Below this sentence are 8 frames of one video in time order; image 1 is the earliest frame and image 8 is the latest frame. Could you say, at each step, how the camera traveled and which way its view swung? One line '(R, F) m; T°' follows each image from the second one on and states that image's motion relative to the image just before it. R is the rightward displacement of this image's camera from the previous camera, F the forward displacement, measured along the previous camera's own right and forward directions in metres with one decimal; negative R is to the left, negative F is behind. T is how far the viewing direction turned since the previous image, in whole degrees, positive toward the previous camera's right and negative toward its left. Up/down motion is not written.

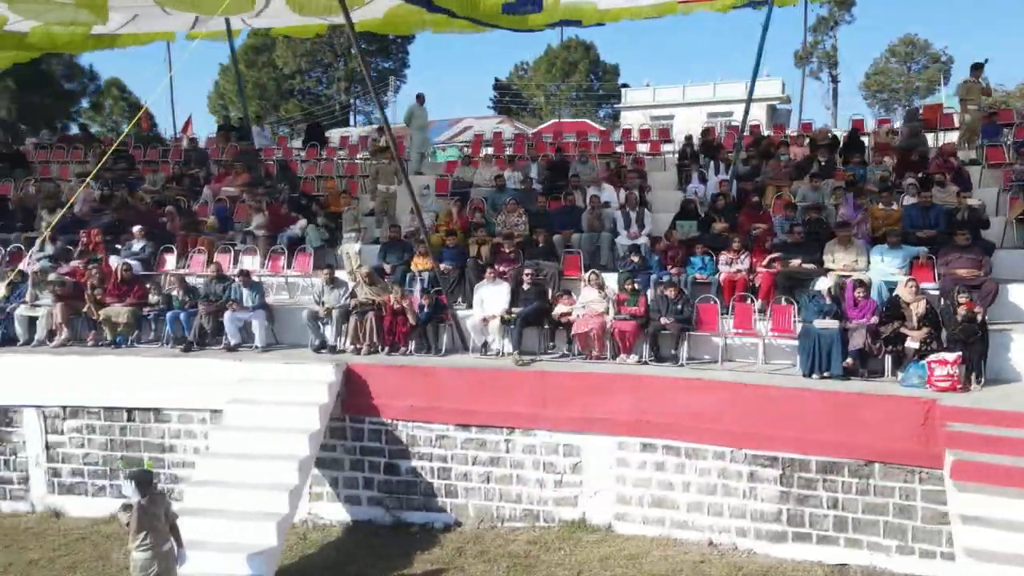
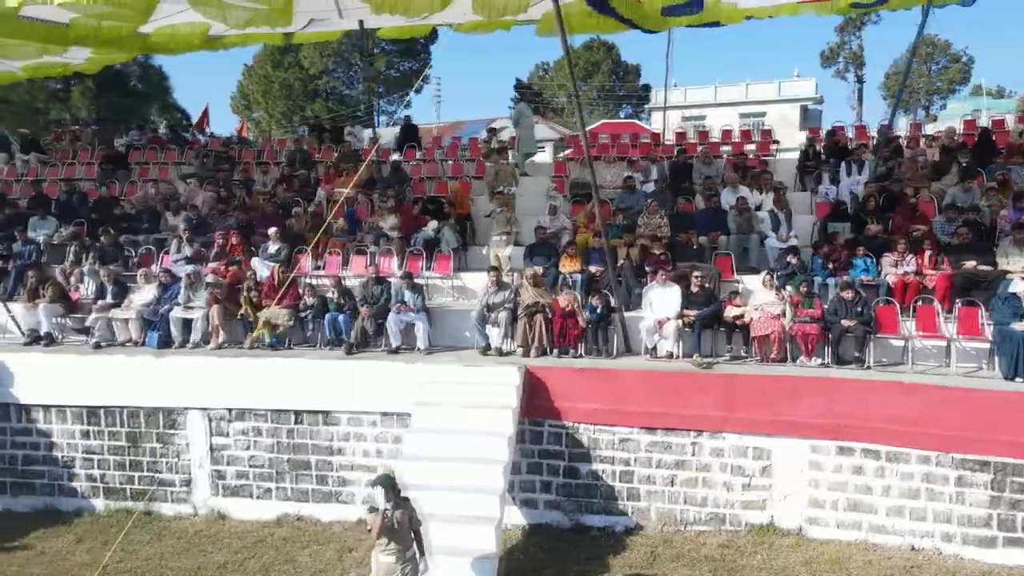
(-2.0, 0.0) m; 0°
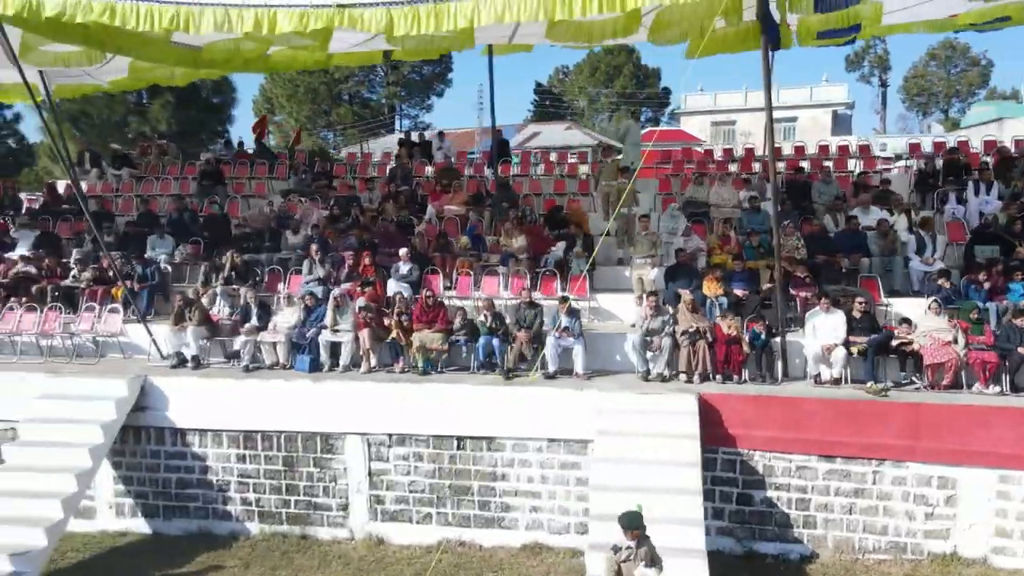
(-1.9, 0.0) m; 0°
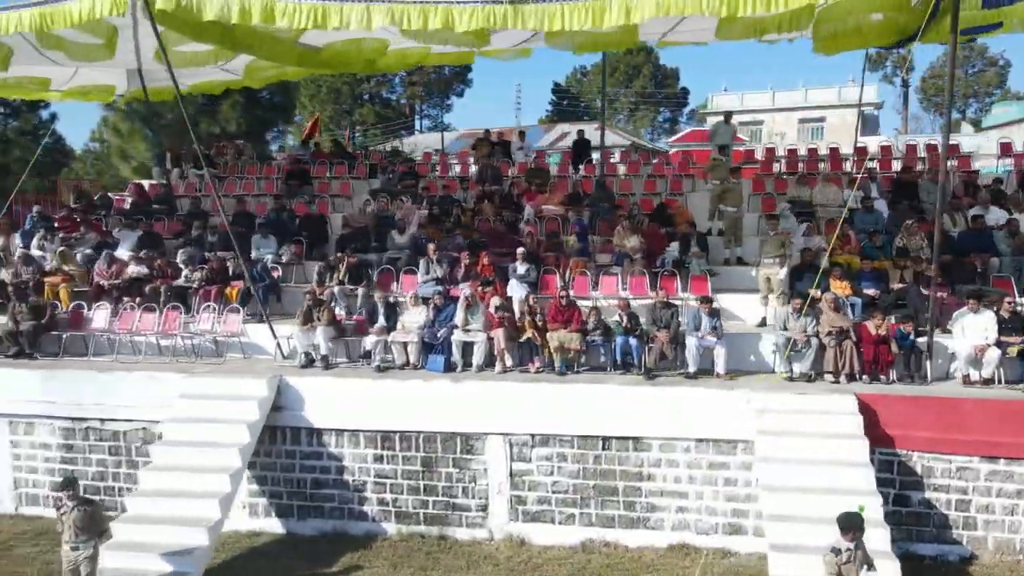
(-1.7, 0.0) m; 0°
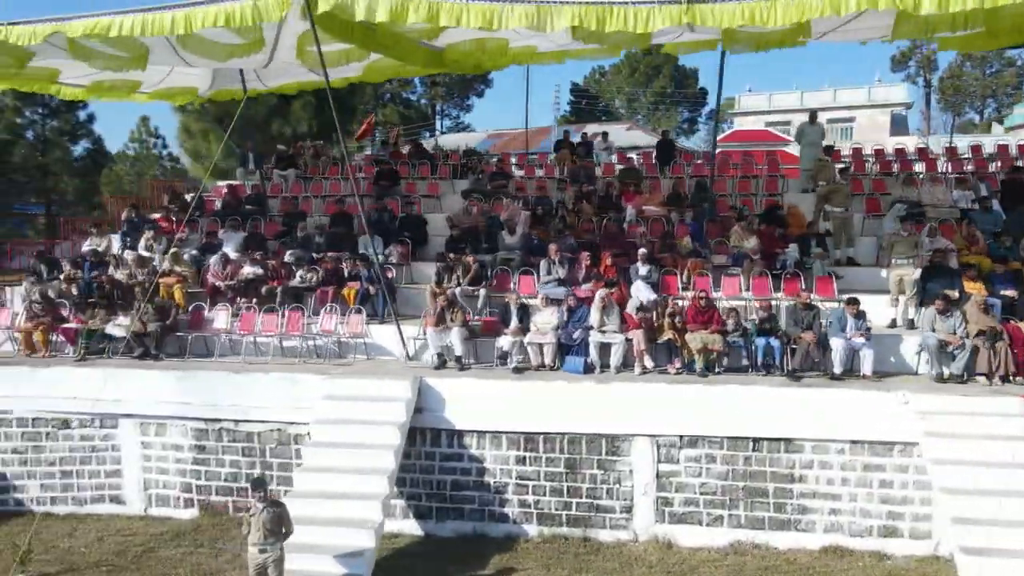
(-1.7, 0.0) m; 0°
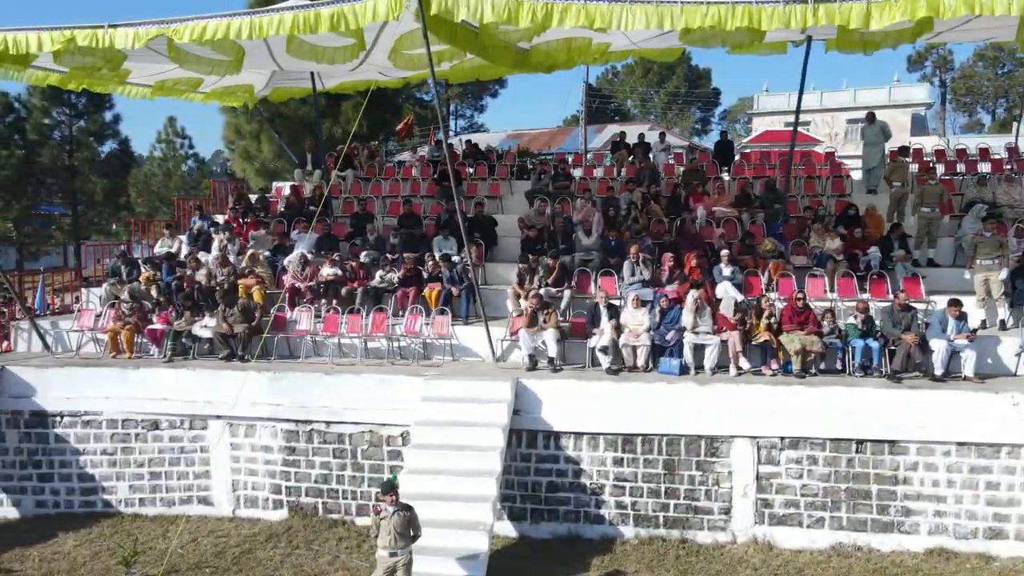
(-1.2, 0.0) m; 0°
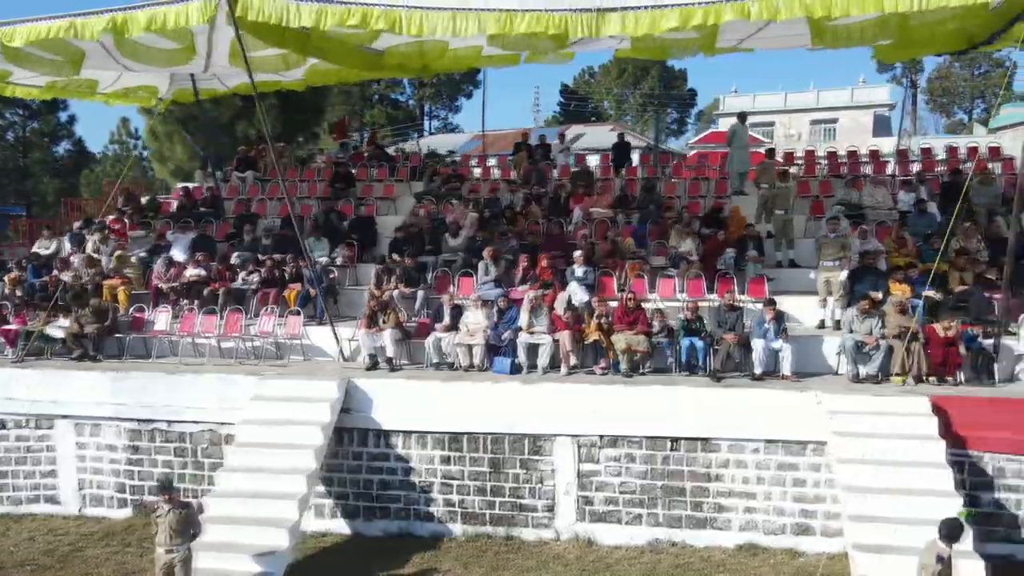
(+2.1, -0.1) m; 0°
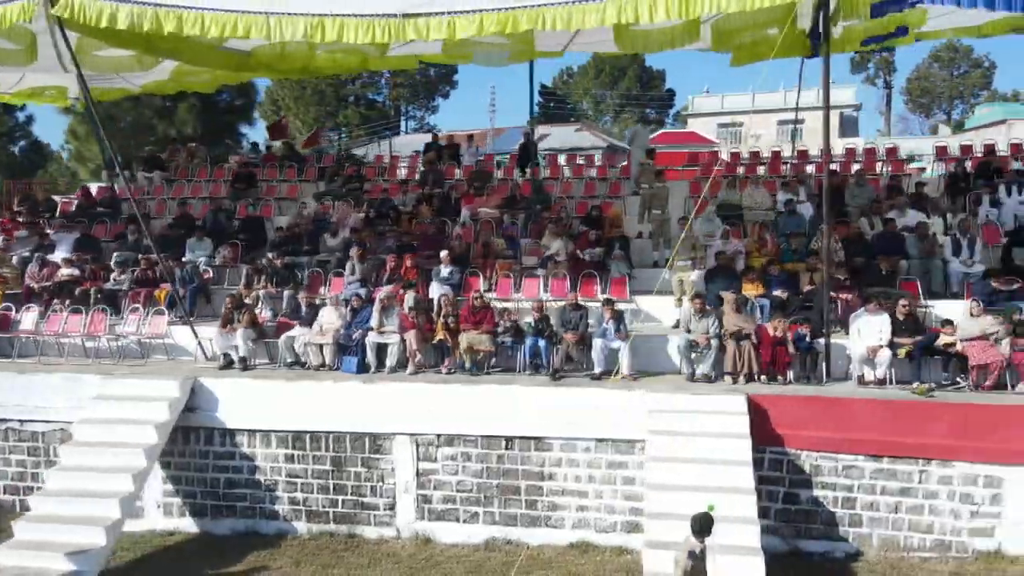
(+1.9, -0.1) m; 0°
